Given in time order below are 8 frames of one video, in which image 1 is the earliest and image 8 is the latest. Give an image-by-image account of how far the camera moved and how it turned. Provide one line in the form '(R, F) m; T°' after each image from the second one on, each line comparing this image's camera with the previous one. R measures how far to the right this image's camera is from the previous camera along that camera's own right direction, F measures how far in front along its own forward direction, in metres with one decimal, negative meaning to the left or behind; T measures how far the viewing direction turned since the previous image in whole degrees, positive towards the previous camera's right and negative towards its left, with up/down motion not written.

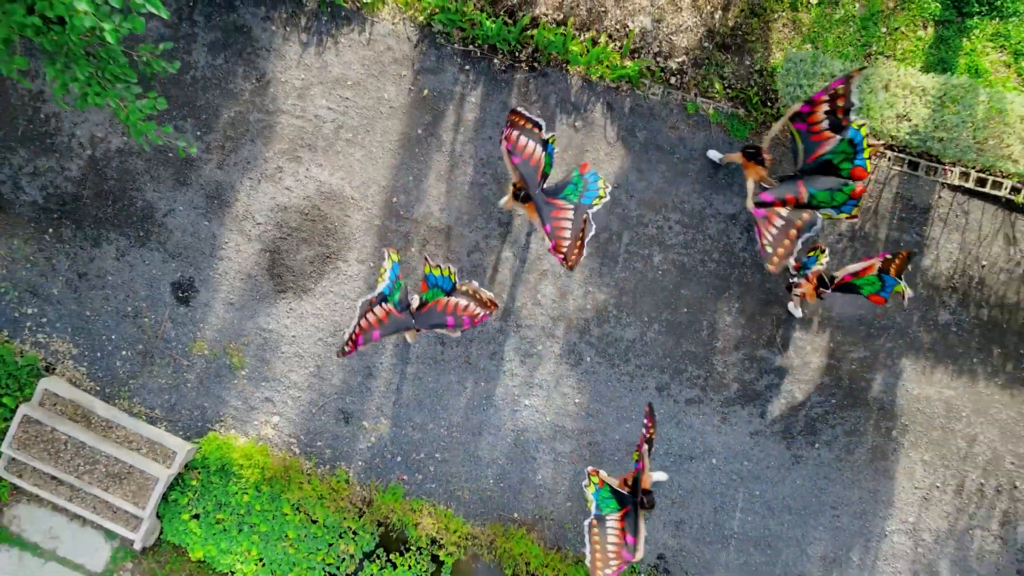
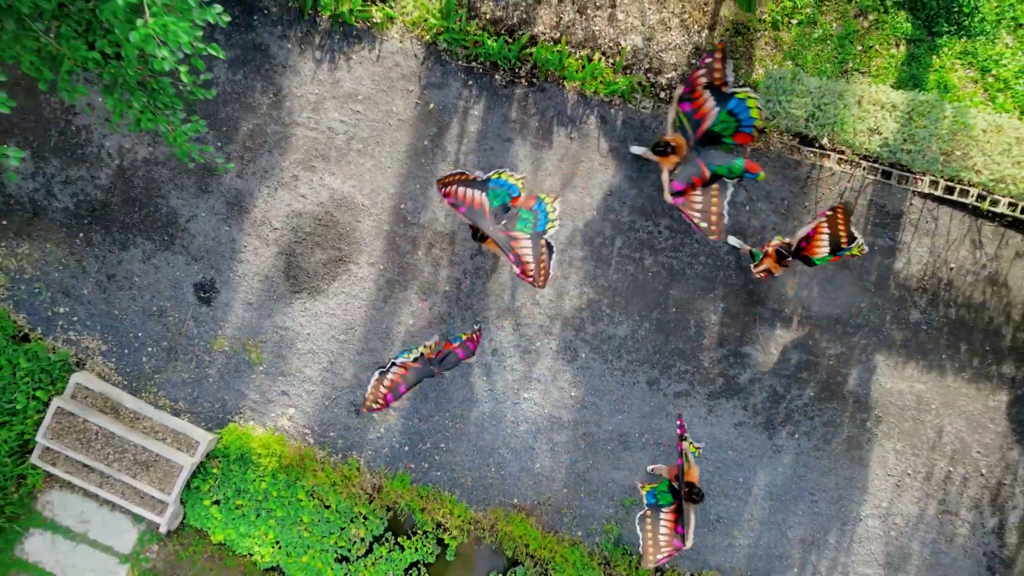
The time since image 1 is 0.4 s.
(0.0, -0.4) m; 0°
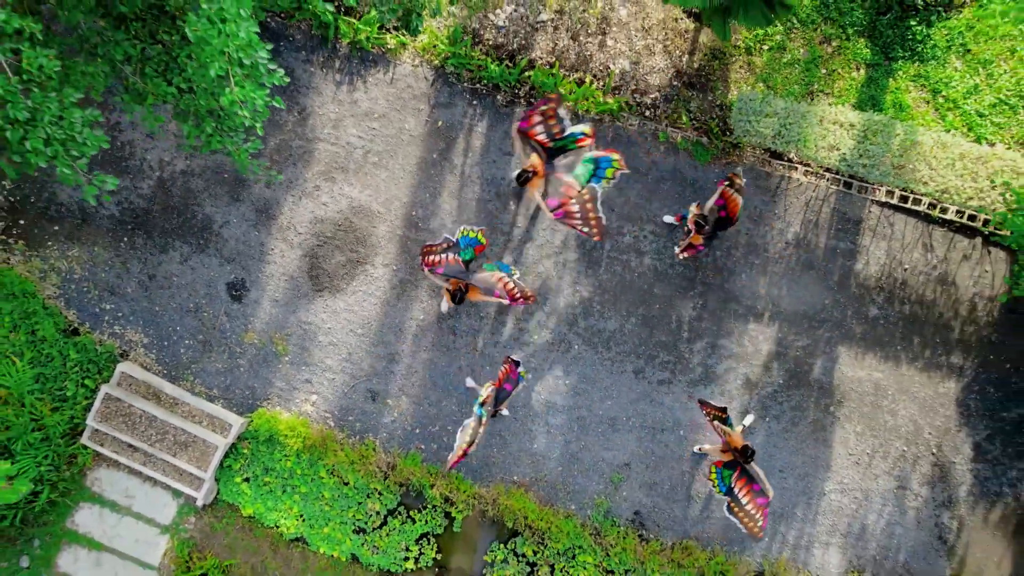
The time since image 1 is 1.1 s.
(0.0, -0.7) m; 0°
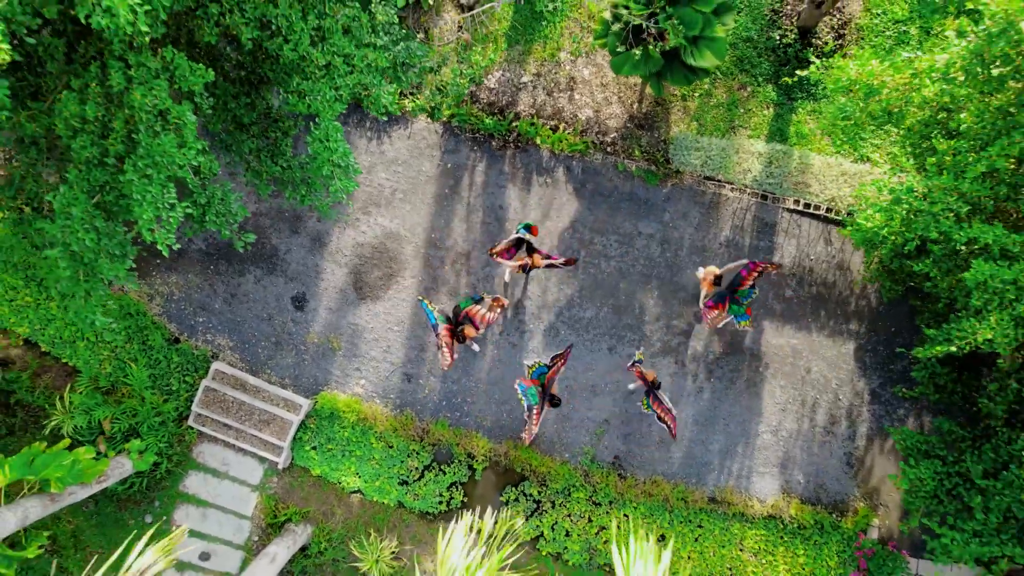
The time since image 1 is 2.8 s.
(+0.1, -2.2) m; 0°
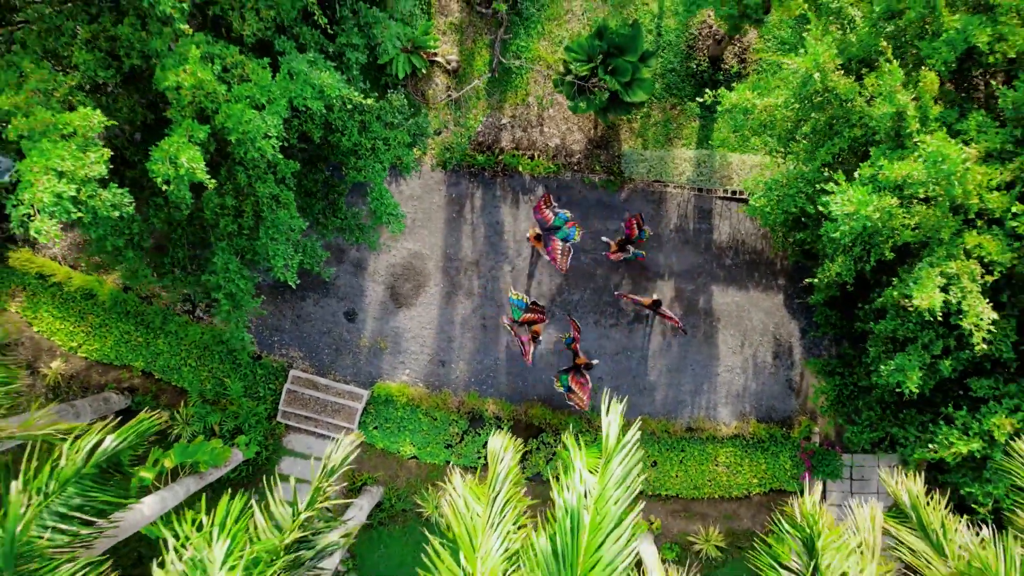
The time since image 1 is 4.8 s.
(0.0, -2.7) m; 0°
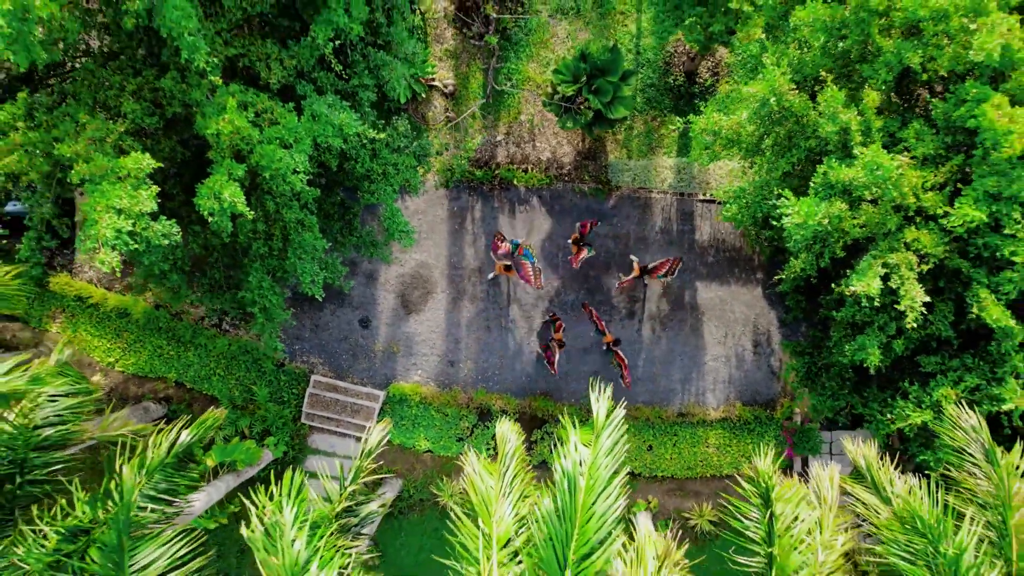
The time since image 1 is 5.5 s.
(0.0, -1.0) m; 0°
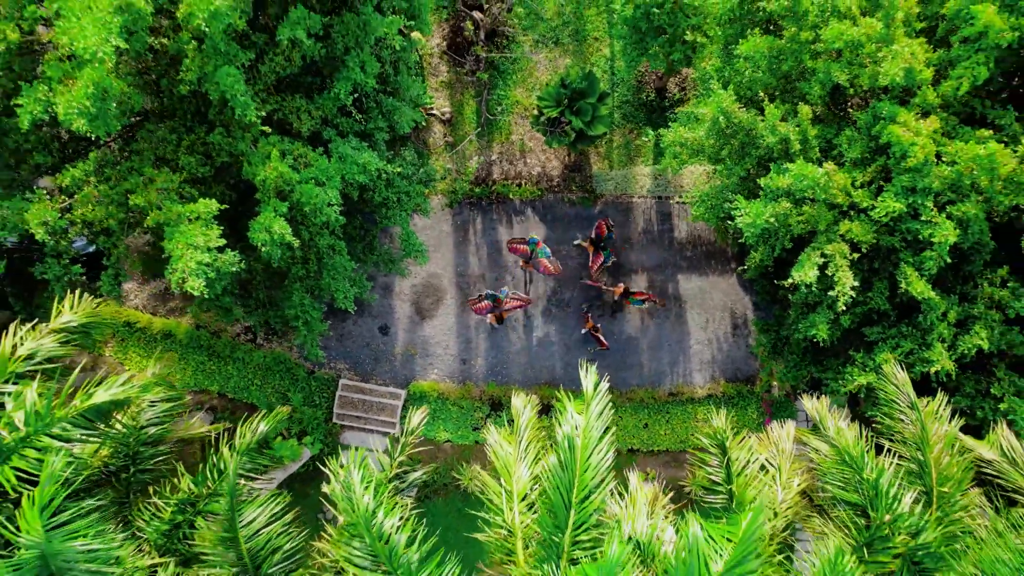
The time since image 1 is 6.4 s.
(0.0, -1.5) m; 0°
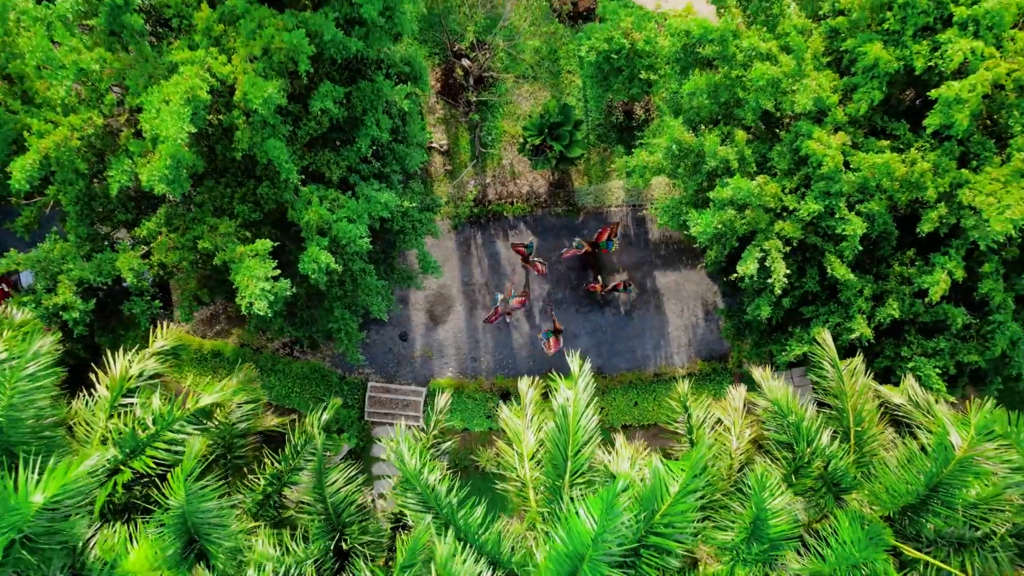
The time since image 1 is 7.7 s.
(0.0, -2.2) m; 0°
